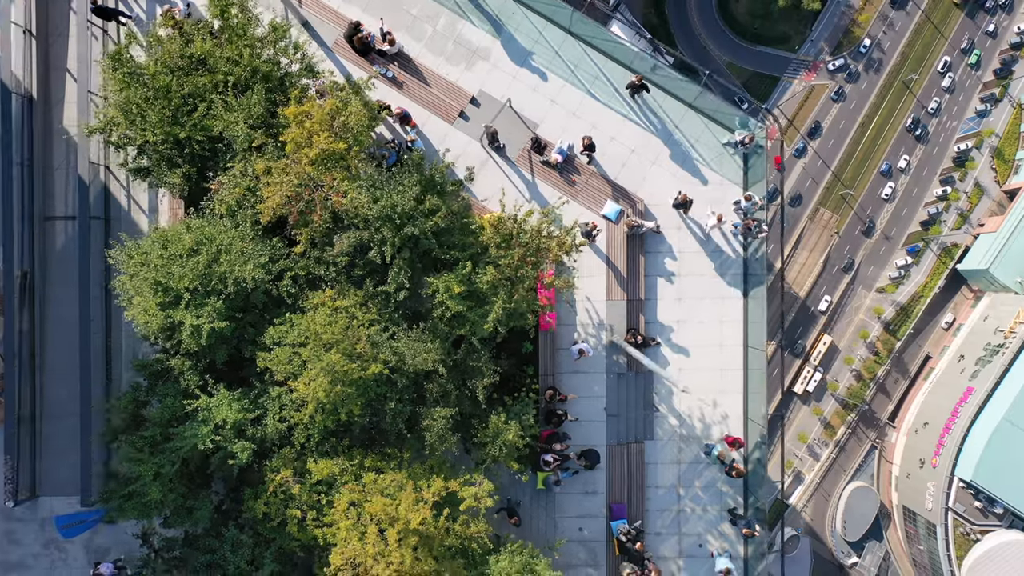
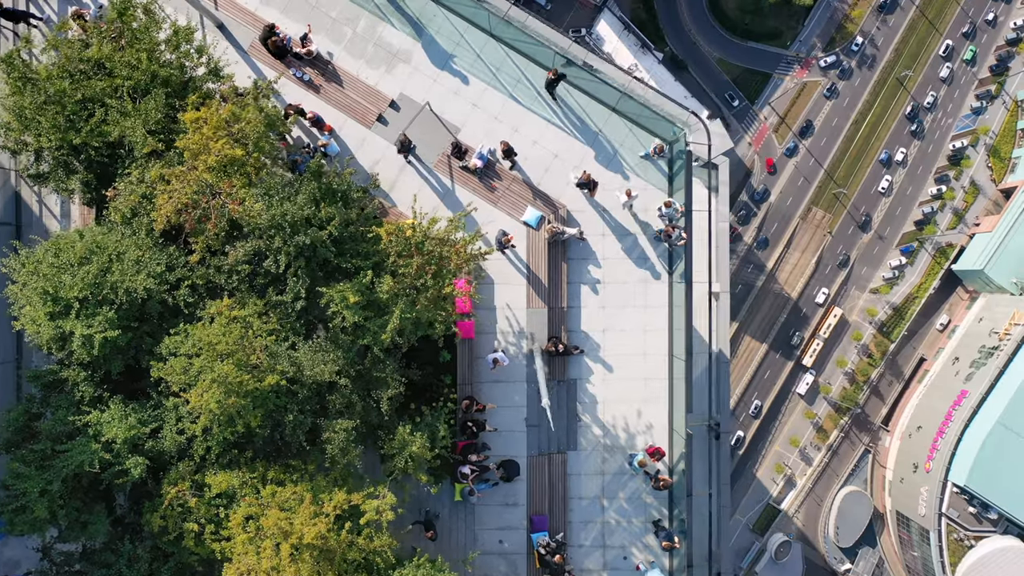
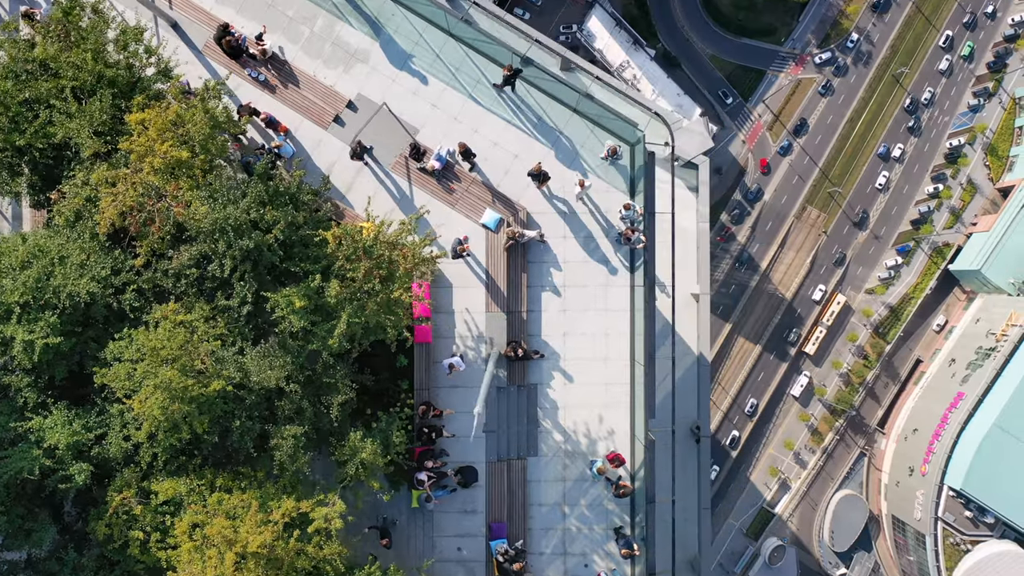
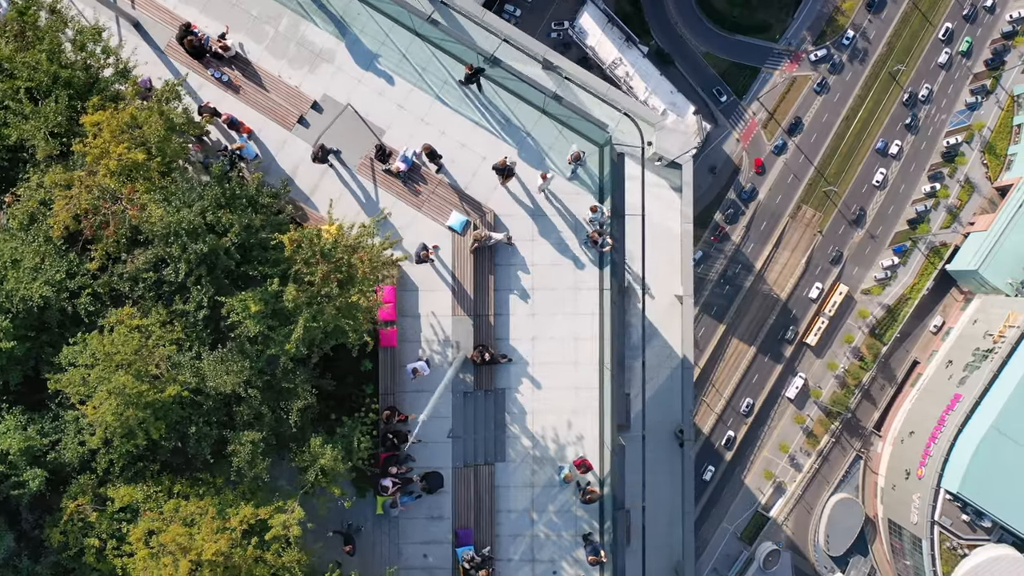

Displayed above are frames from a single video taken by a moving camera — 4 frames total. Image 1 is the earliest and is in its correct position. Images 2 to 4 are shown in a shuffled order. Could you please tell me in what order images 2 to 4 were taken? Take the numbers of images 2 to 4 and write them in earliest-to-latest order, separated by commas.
2, 3, 4
